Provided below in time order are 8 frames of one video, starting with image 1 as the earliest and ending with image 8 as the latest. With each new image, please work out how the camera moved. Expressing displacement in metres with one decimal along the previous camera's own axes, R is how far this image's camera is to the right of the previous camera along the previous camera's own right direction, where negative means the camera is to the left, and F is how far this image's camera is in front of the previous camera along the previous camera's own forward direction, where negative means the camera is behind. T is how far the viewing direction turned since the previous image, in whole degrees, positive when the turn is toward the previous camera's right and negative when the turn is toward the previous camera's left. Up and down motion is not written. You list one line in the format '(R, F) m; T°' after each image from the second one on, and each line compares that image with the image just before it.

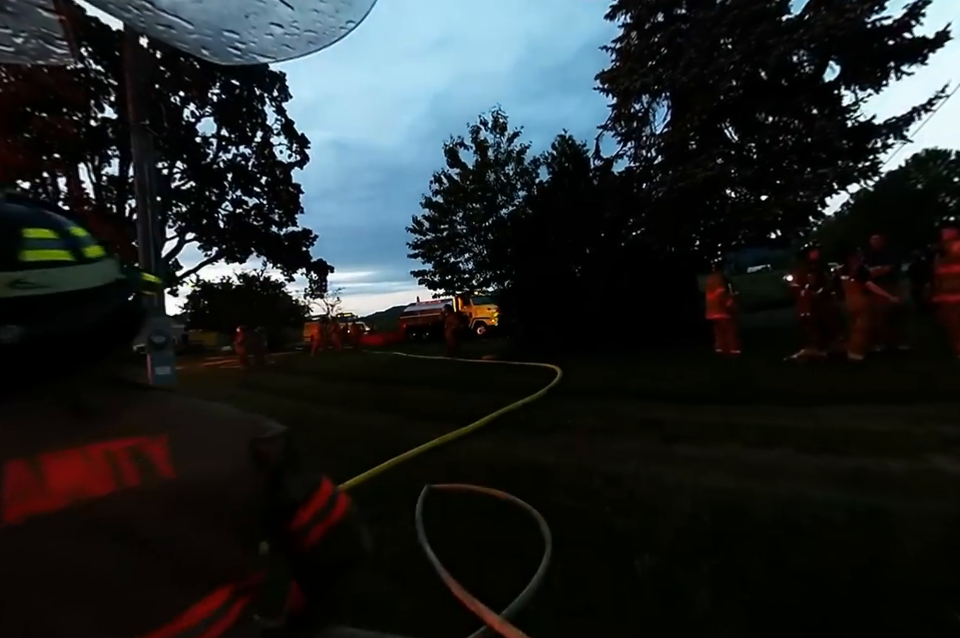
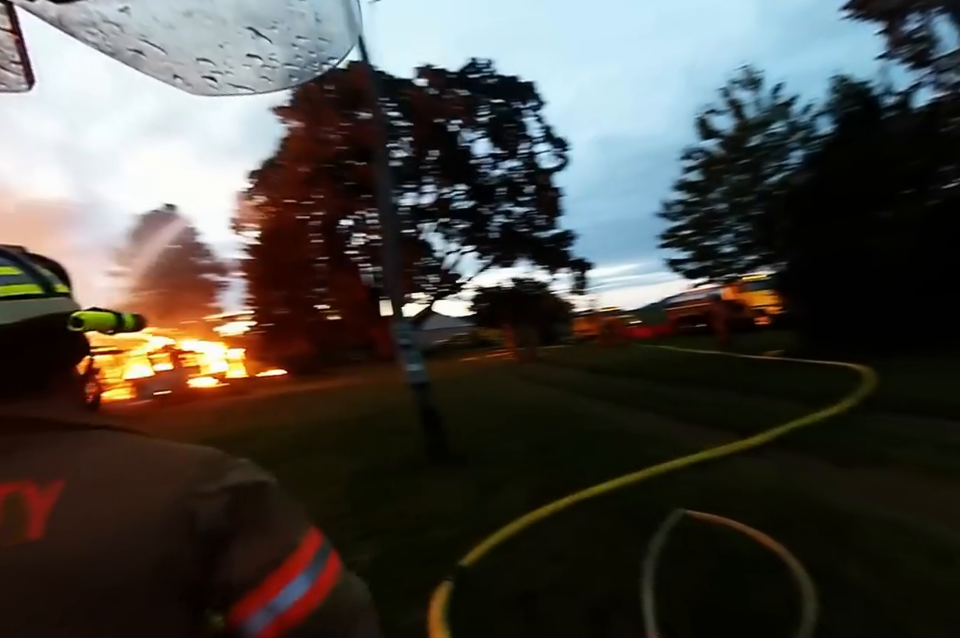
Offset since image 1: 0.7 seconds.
(0.0, +0.1) m; -28°
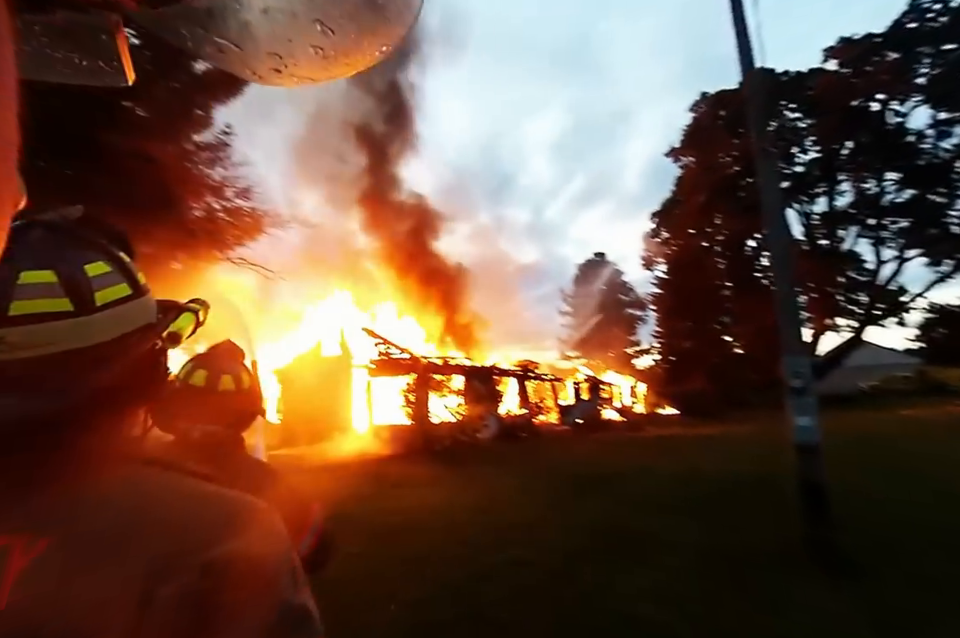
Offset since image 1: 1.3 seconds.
(+0.5, +0.4) m; -45°
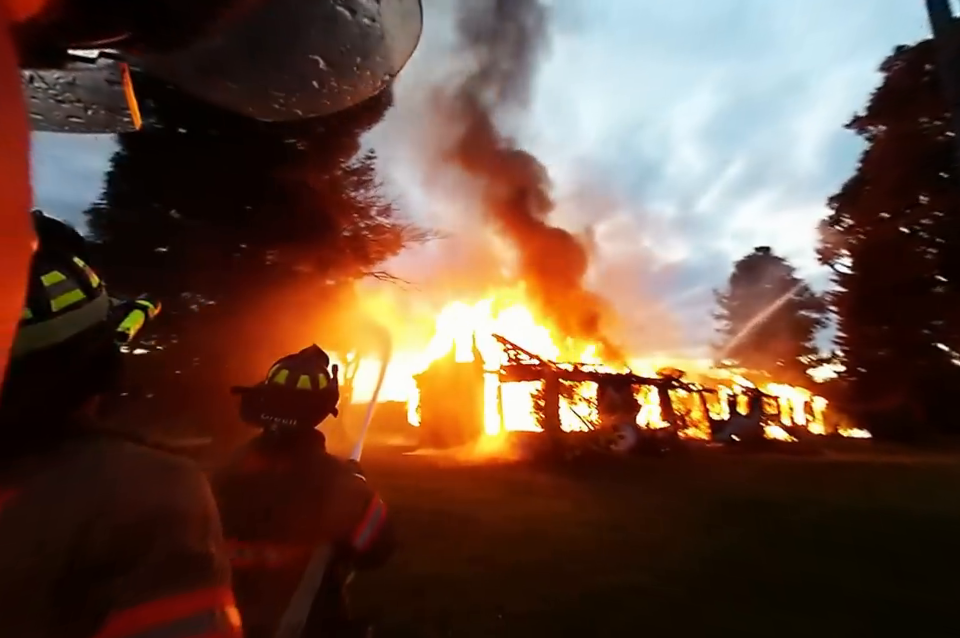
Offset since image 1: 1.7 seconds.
(+0.3, +0.3) m; -17°
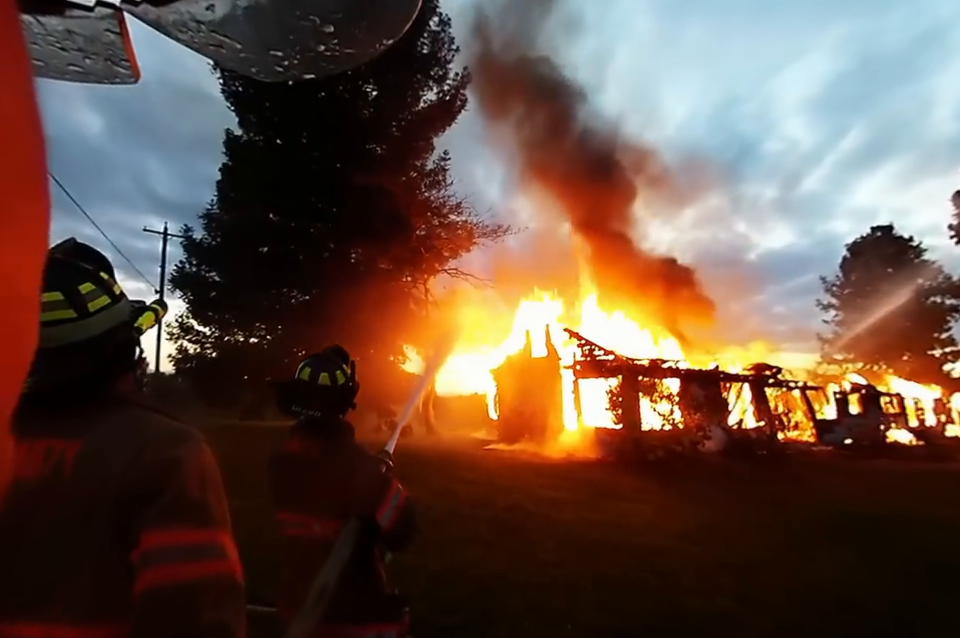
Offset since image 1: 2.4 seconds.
(+0.2, +0.1) m; -10°
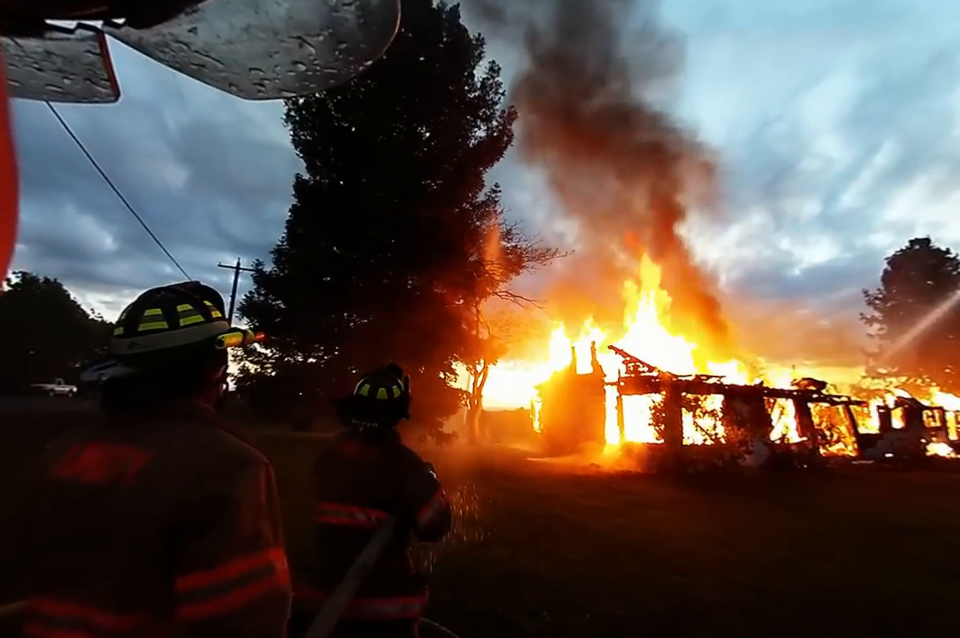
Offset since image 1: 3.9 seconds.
(+0.3, -0.9) m; -7°
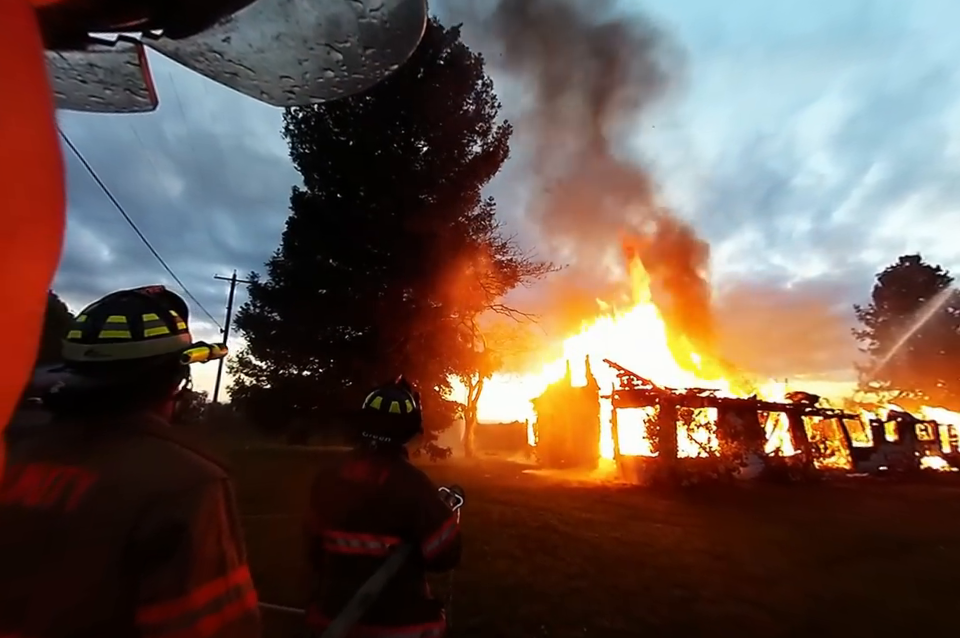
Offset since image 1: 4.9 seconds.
(0.0, 0.0) m; +1°
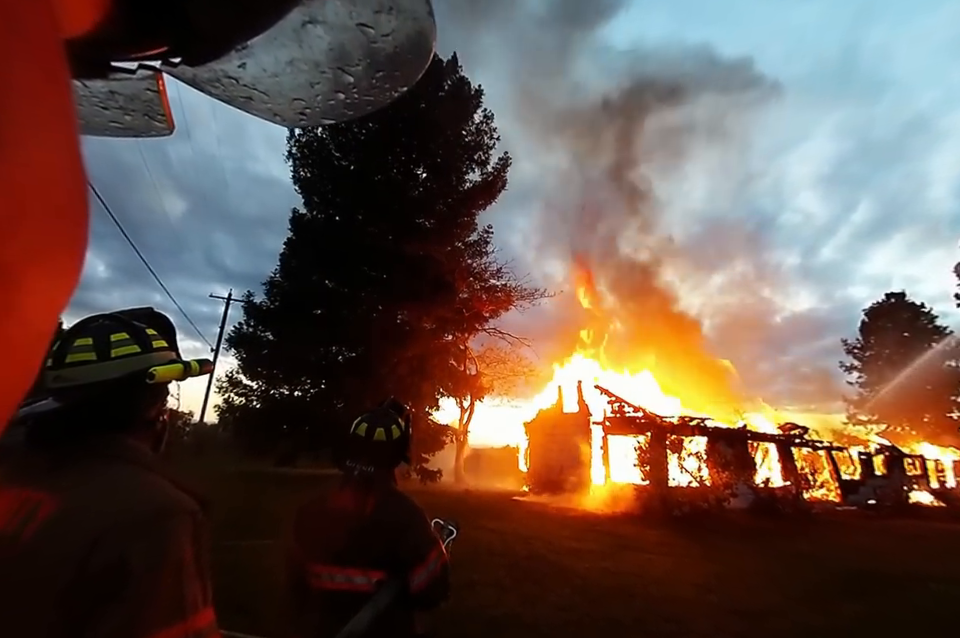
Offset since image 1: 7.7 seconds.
(0.0, -0.1) m; +1°
